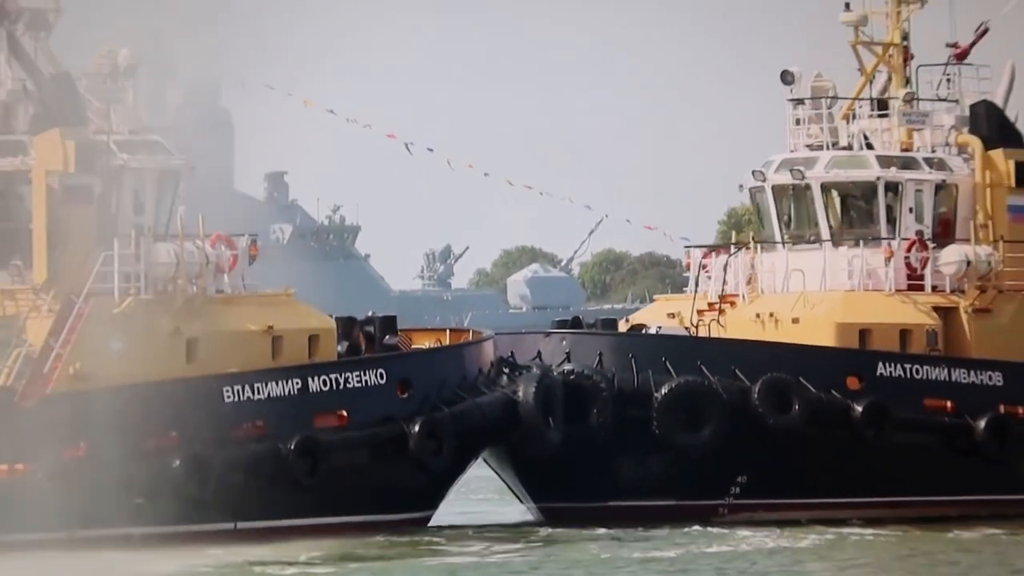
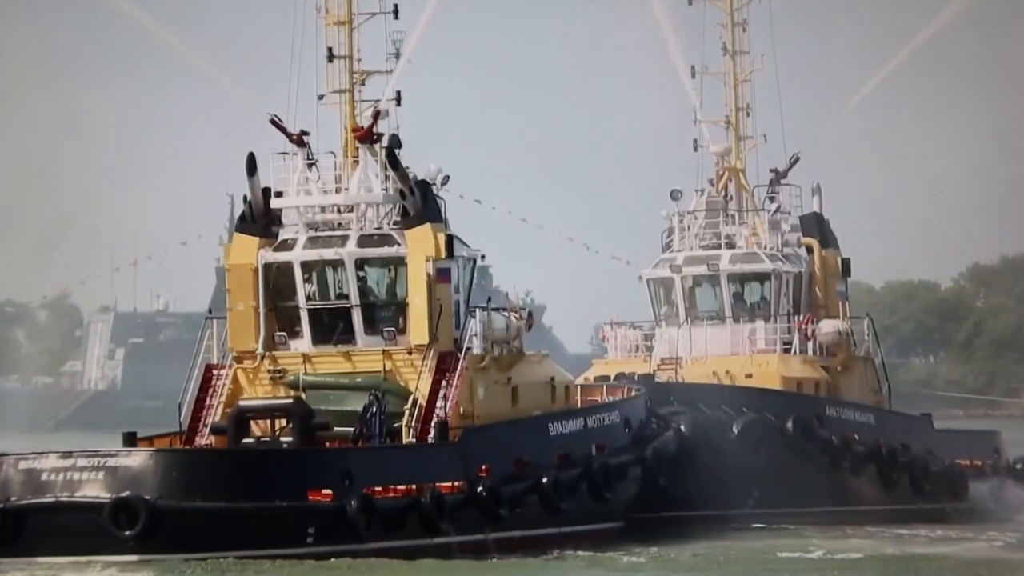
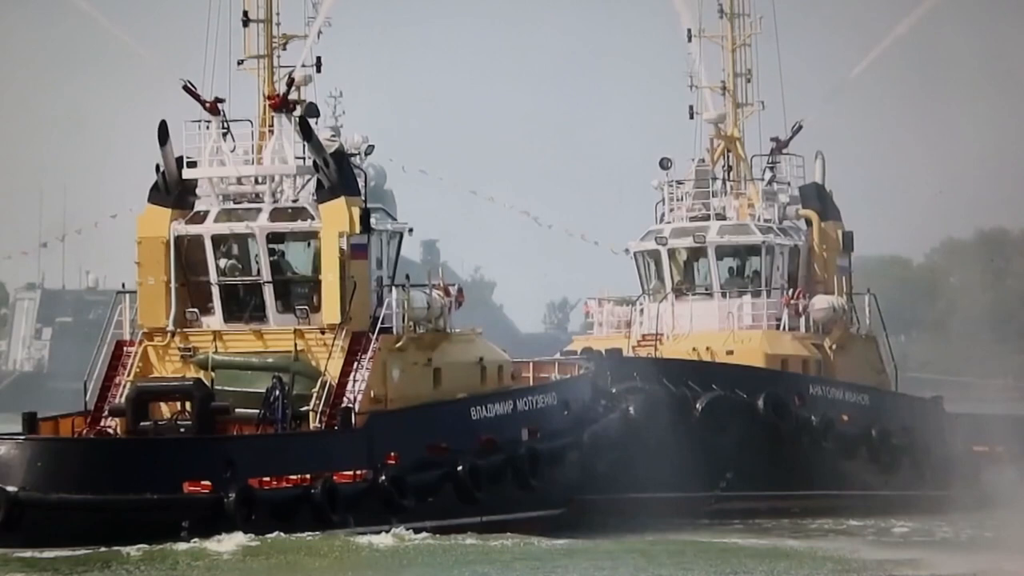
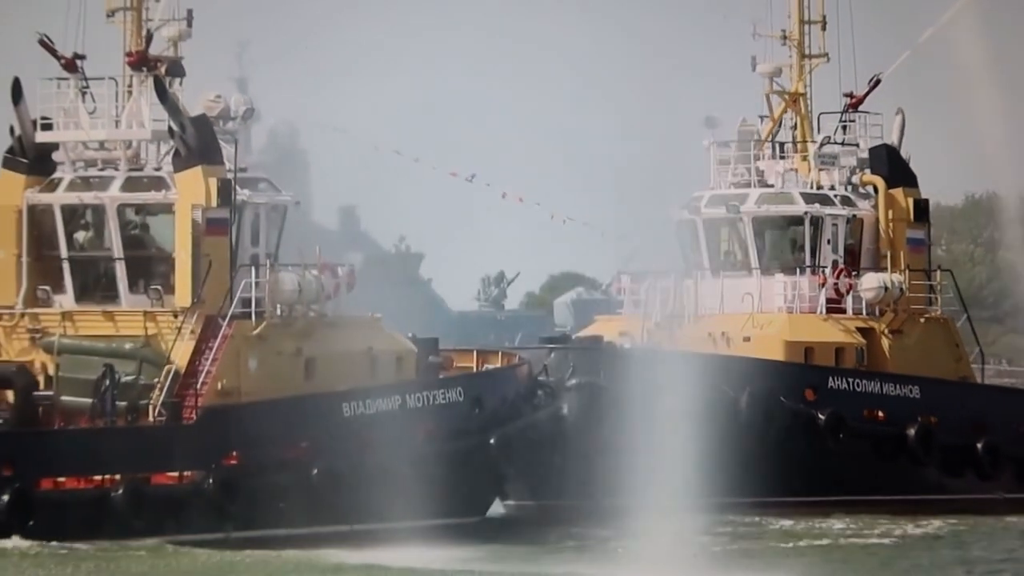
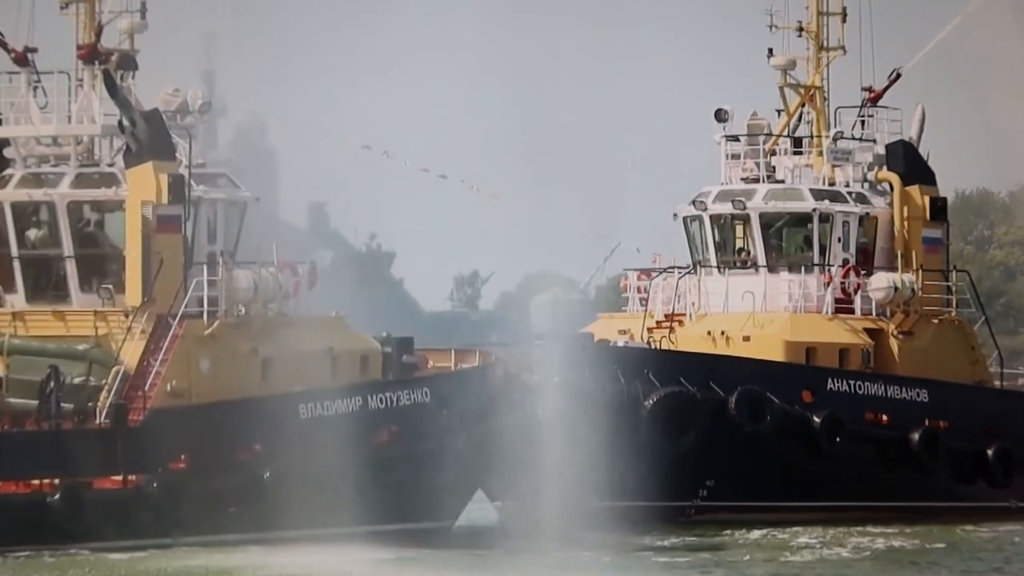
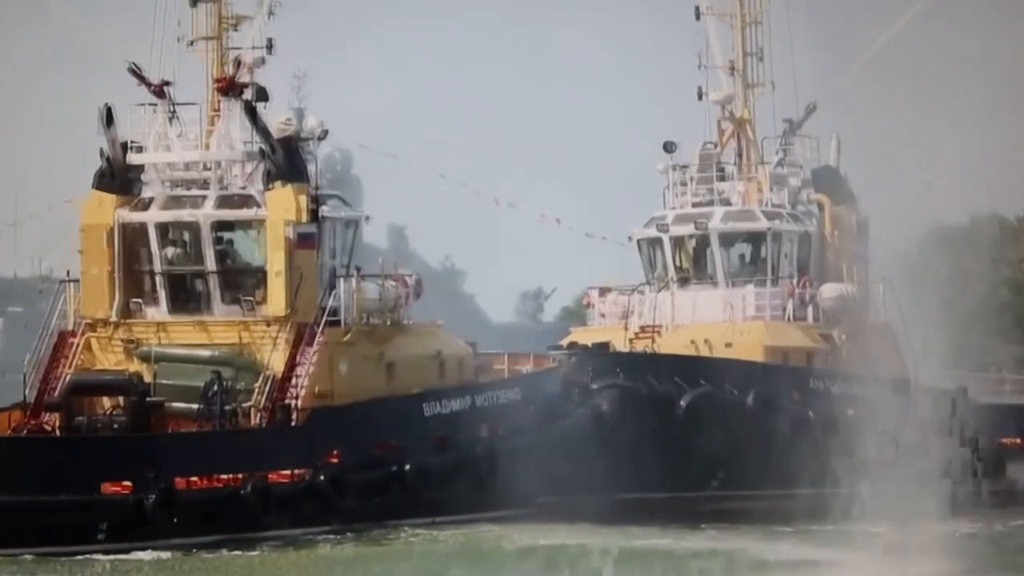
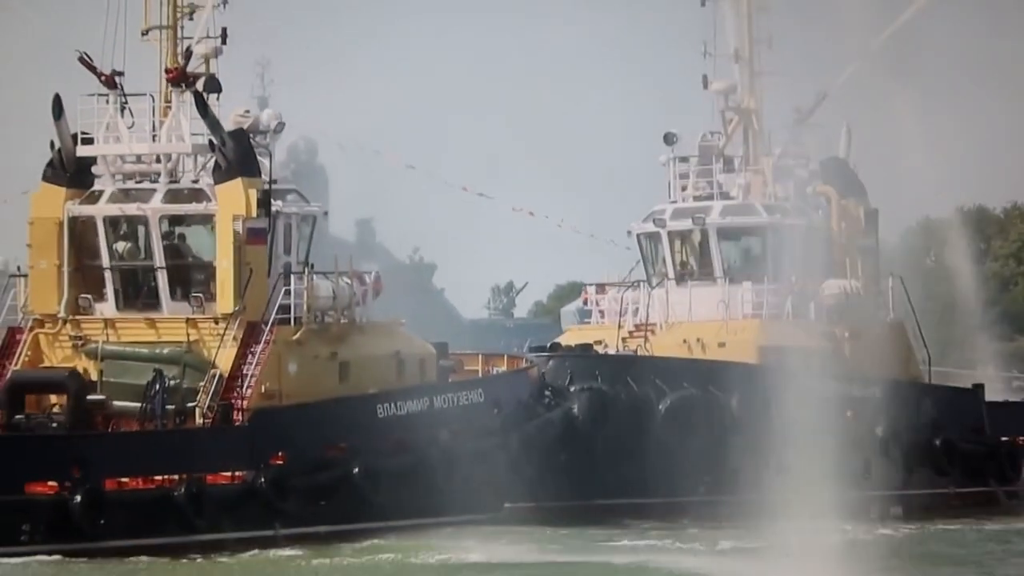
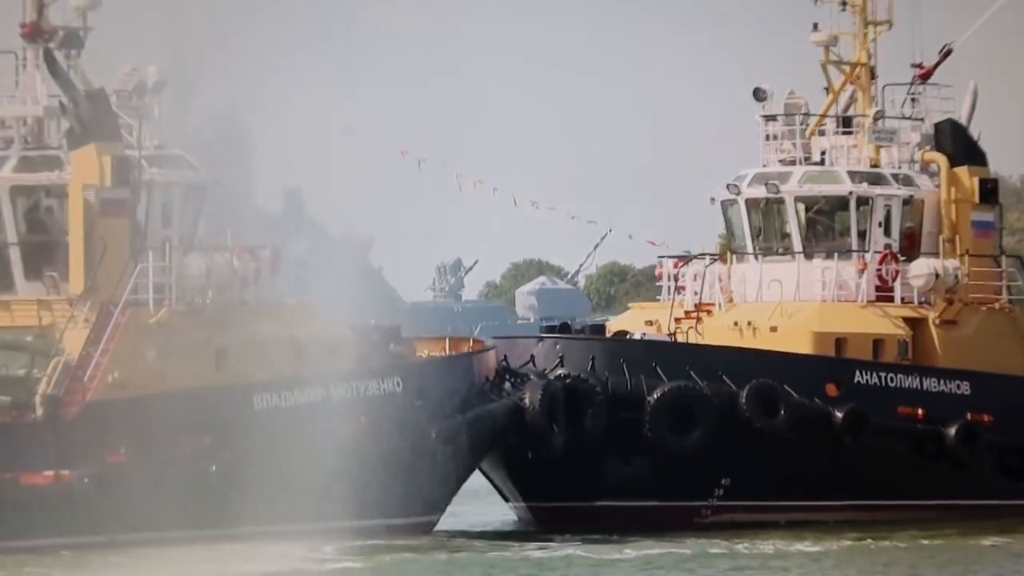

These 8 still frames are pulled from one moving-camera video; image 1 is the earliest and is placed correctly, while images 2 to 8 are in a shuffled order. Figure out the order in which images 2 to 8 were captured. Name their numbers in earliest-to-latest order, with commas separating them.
8, 5, 4, 7, 6, 3, 2
